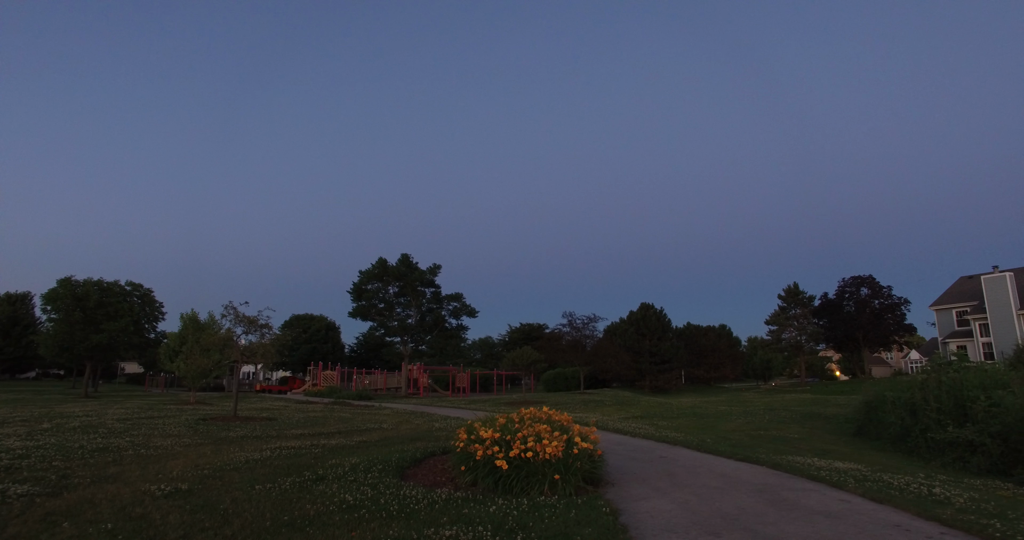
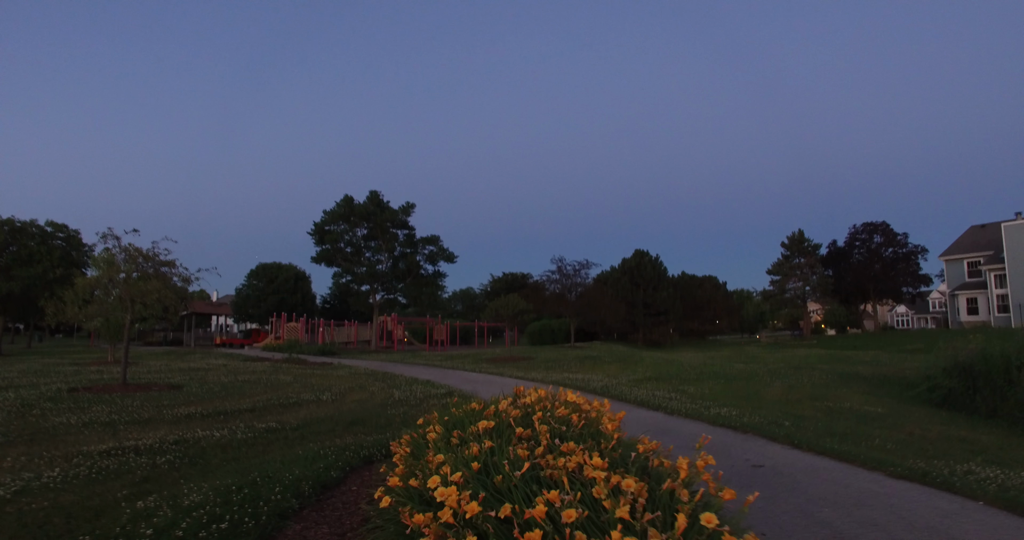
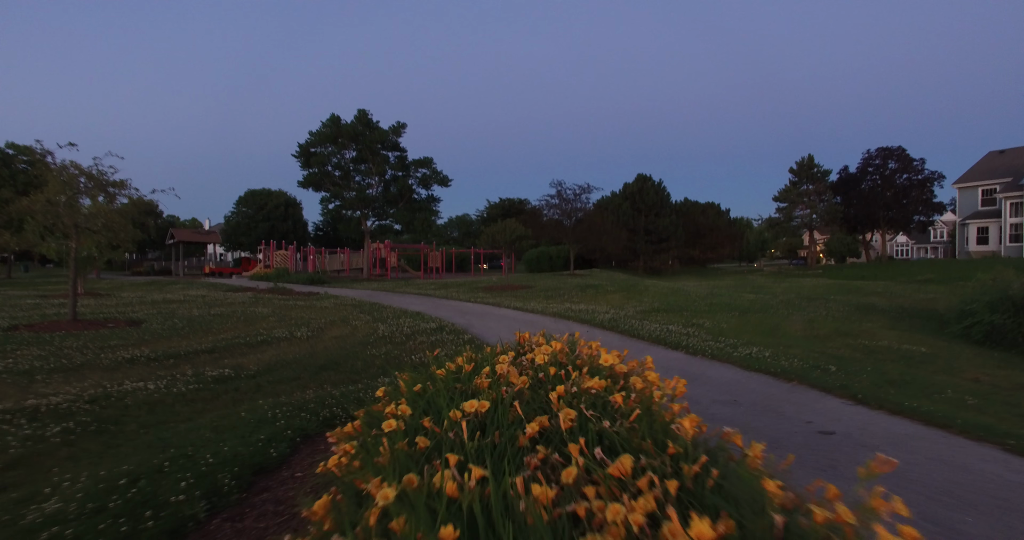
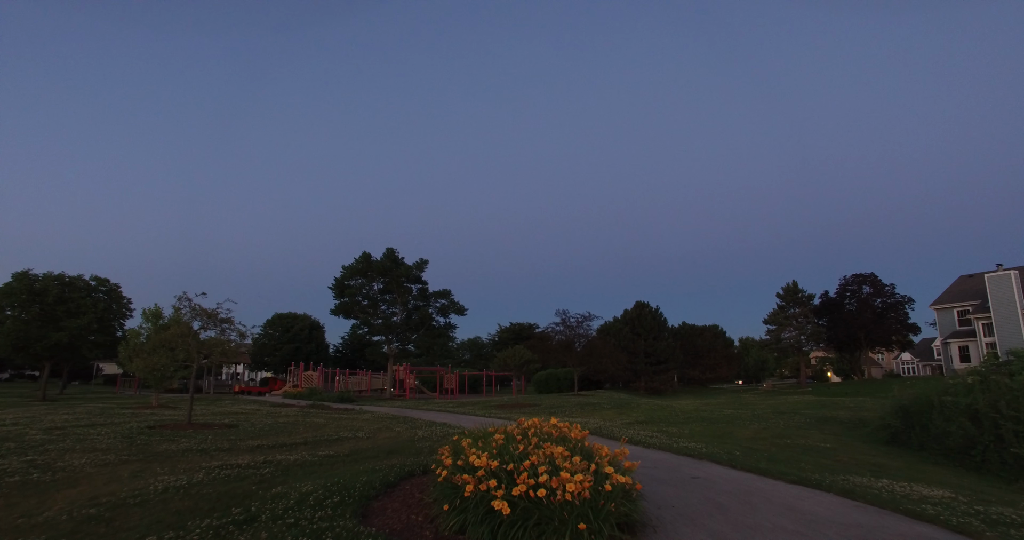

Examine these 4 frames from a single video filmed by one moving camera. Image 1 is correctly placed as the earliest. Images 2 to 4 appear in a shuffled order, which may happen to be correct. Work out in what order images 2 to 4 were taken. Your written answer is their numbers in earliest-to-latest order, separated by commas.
4, 2, 3
